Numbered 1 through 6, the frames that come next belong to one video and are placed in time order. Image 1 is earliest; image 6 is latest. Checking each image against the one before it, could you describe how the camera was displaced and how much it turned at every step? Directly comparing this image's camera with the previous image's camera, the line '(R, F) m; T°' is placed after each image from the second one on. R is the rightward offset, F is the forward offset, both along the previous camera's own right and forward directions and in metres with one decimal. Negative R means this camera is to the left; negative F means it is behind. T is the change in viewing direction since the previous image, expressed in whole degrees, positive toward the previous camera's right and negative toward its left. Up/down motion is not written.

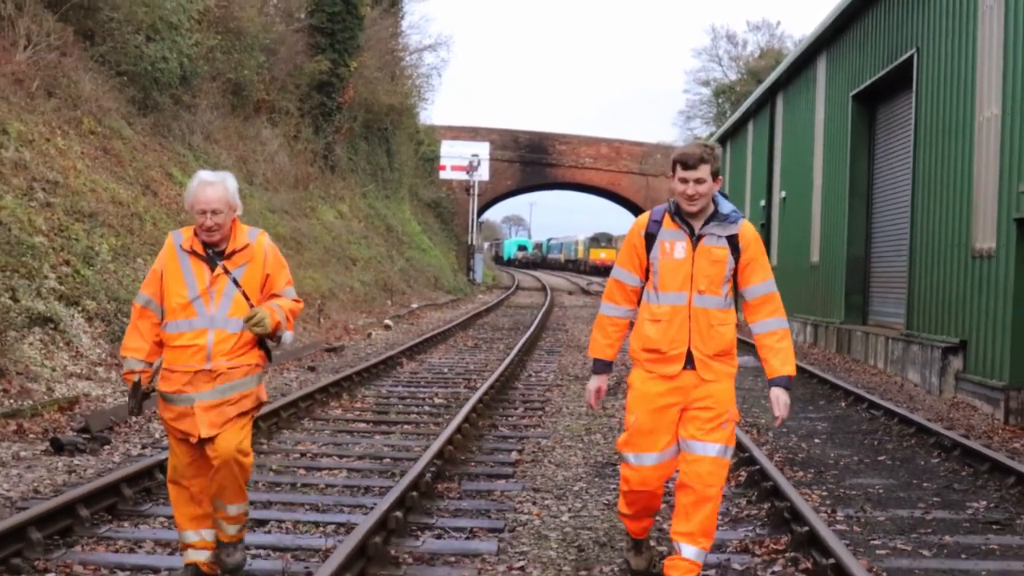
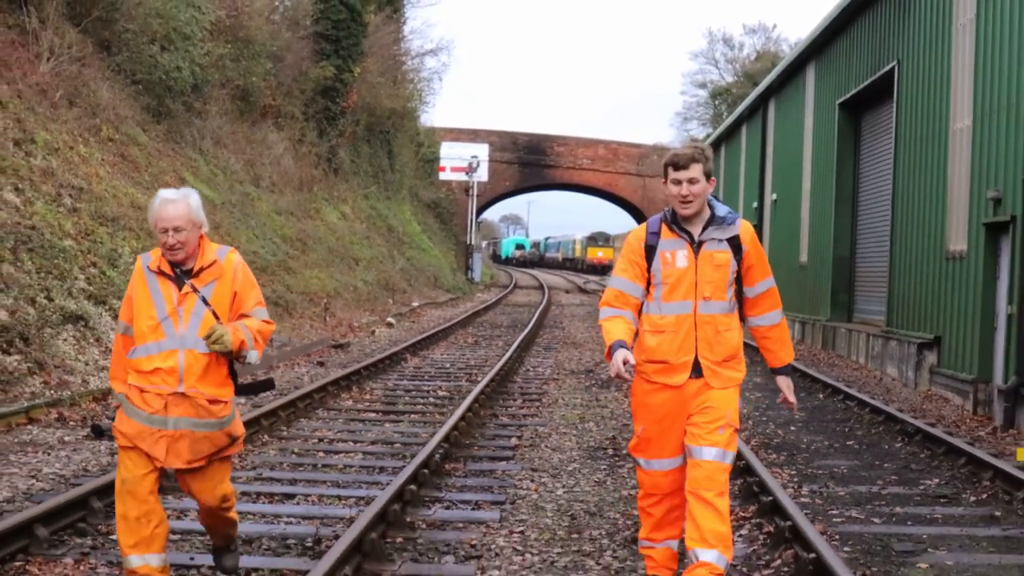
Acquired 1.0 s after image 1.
(0.0, -0.6) m; 0°
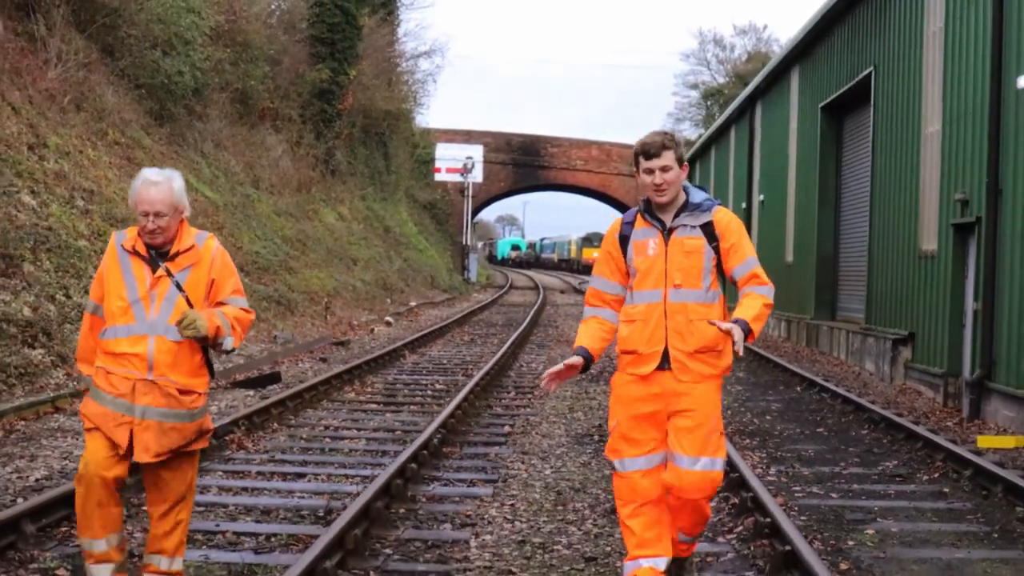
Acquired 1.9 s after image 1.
(0.0, -0.5) m; 0°
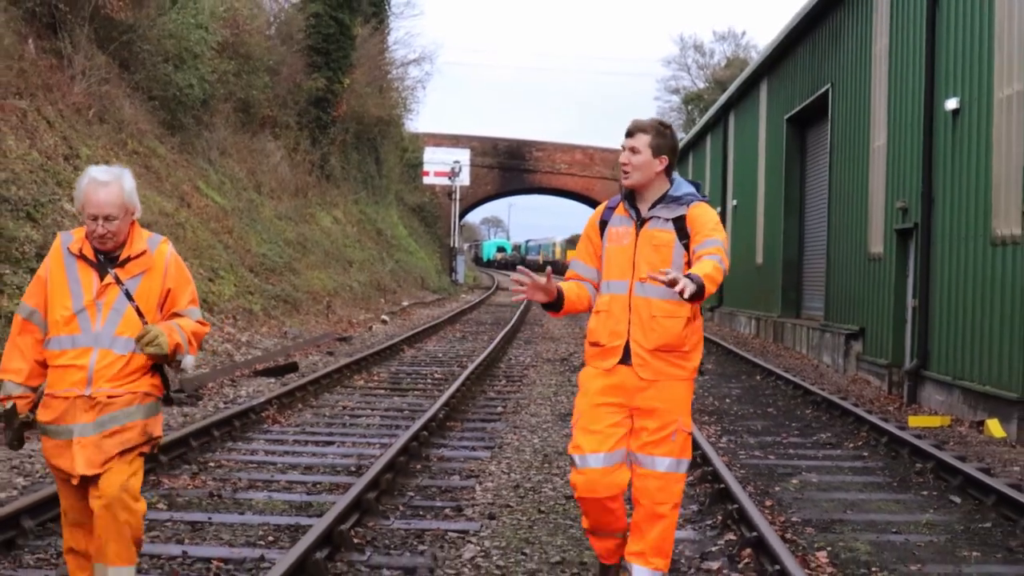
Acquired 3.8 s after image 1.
(-0.1, -1.2) m; +1°
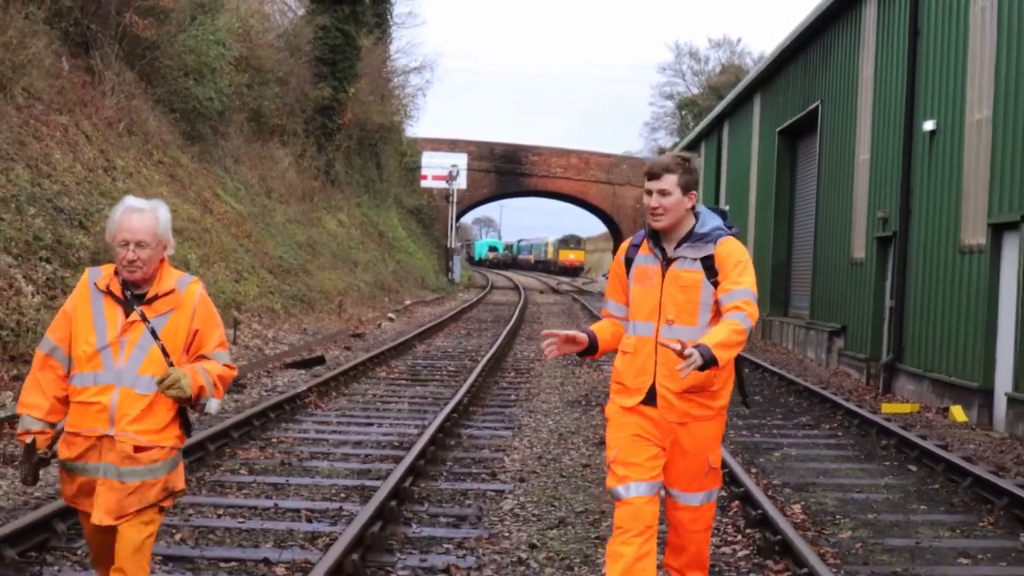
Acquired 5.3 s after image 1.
(-0.2, -1.0) m; +1°
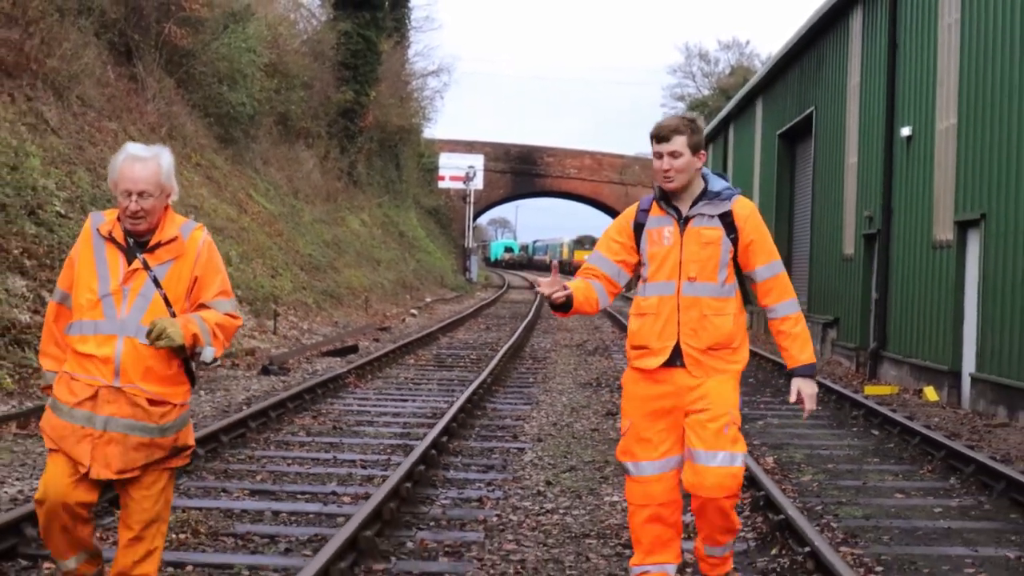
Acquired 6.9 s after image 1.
(0.0, -1.1) m; -1°
